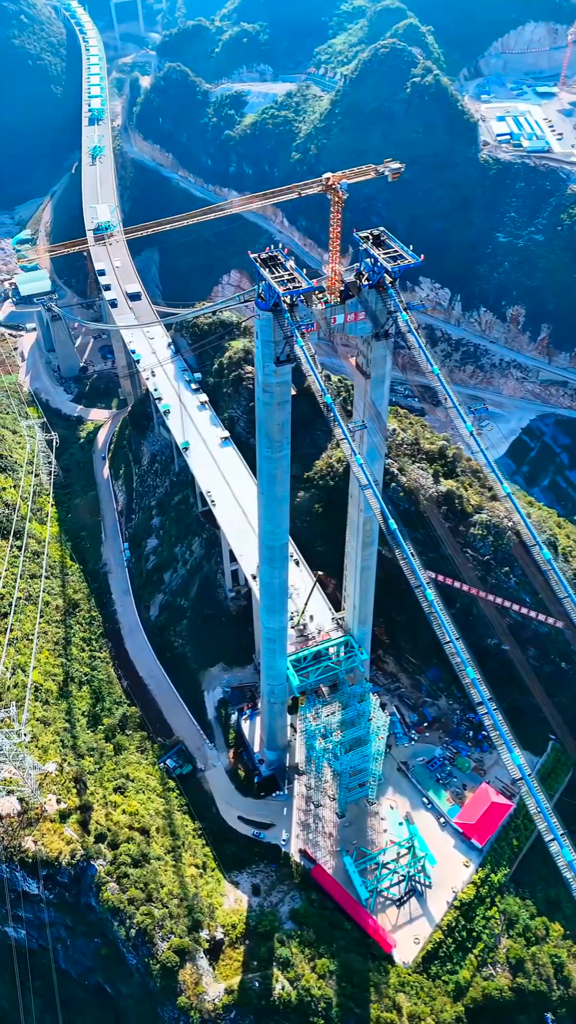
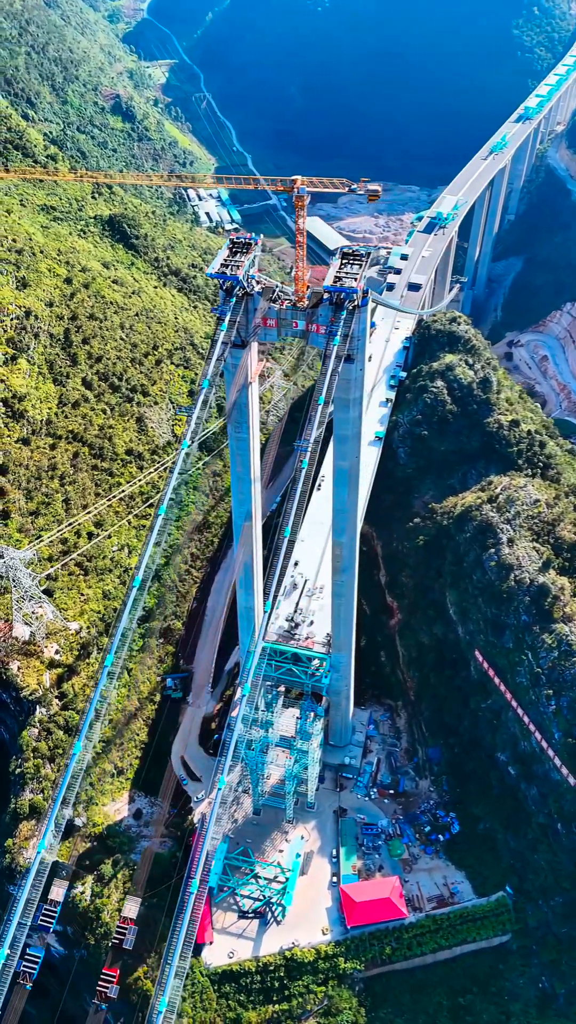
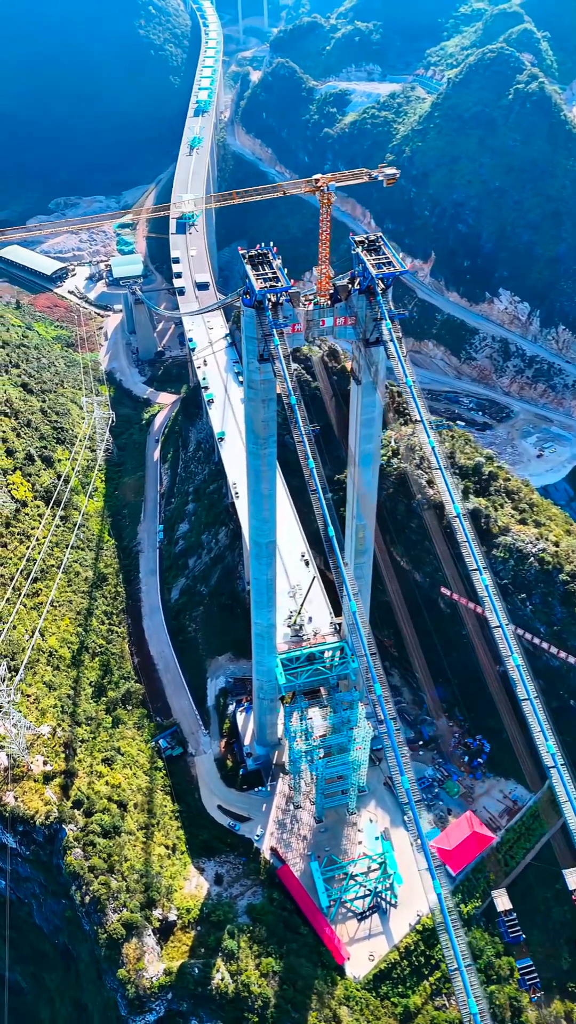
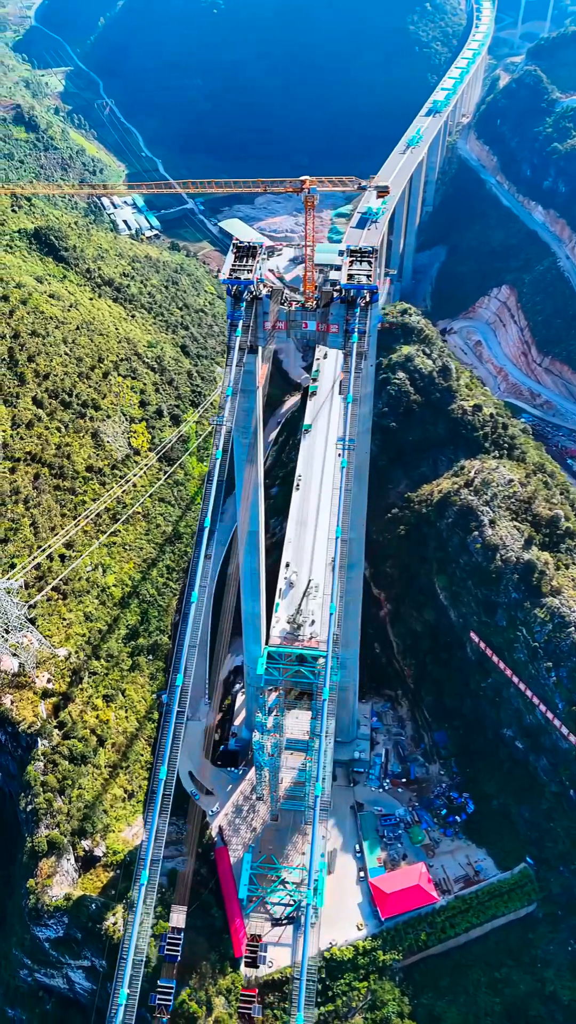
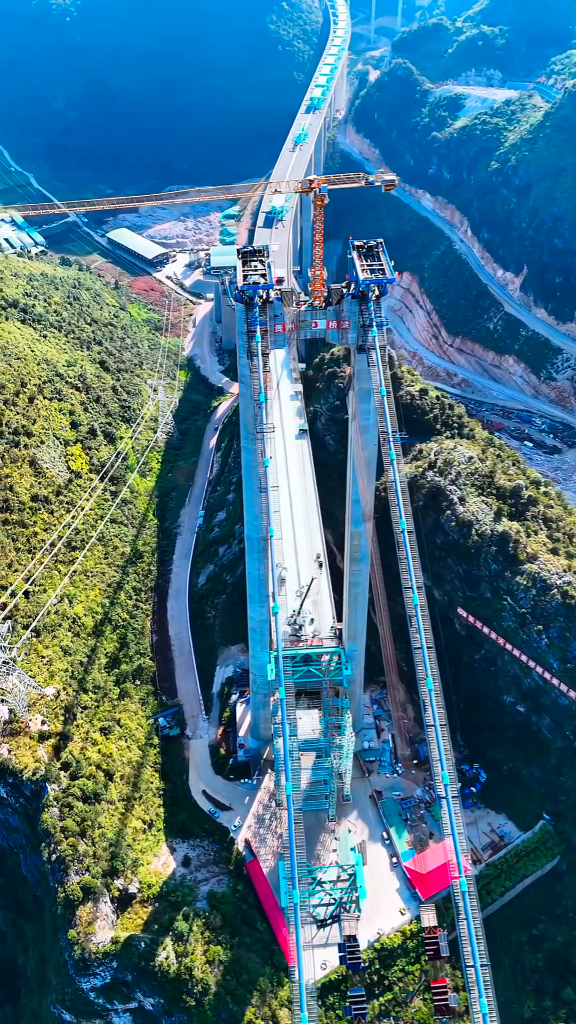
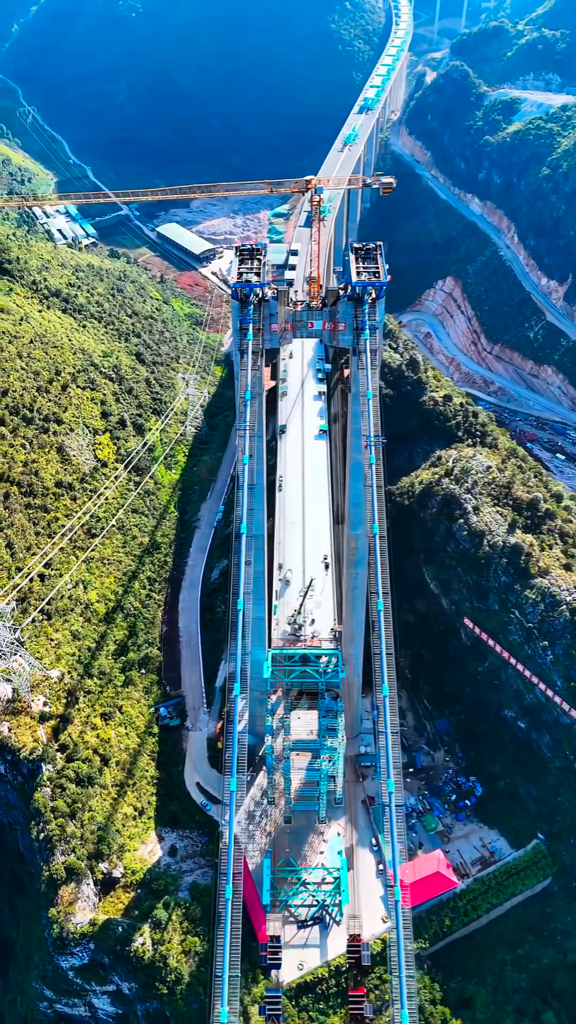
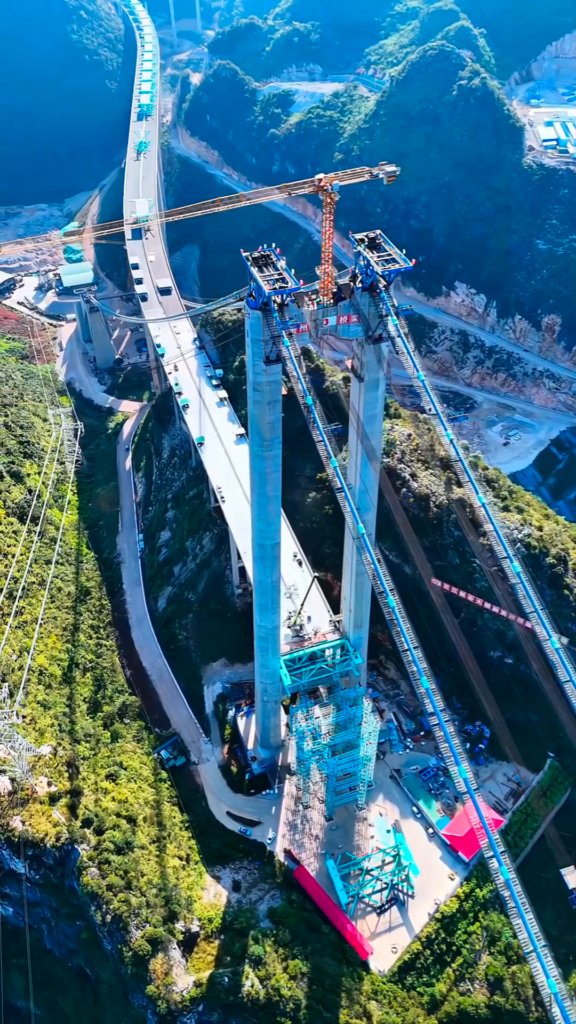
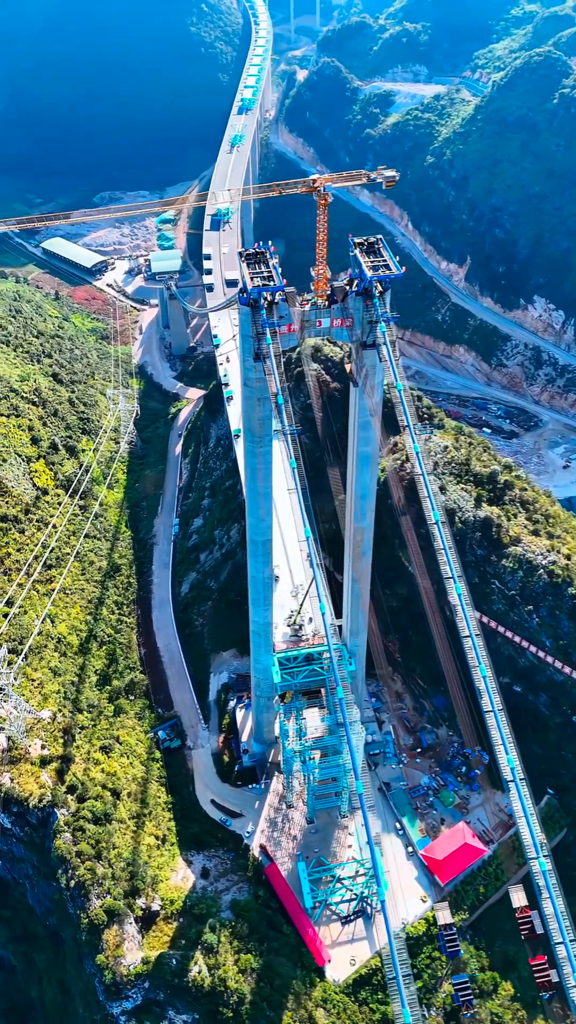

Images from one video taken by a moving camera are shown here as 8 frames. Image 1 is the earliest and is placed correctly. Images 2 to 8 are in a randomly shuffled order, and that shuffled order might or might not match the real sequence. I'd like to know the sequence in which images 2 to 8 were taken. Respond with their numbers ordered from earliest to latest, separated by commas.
7, 3, 8, 5, 6, 4, 2
